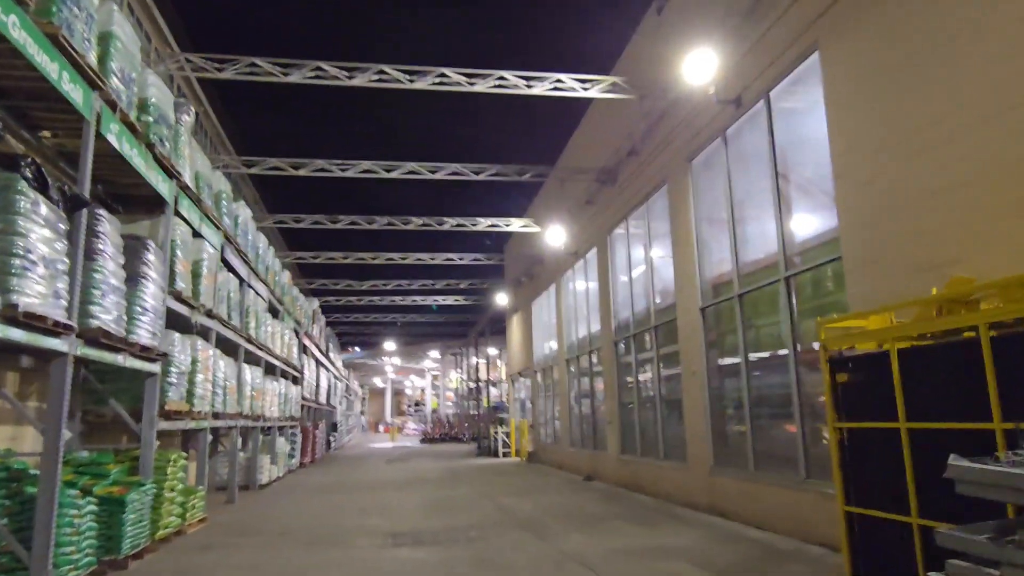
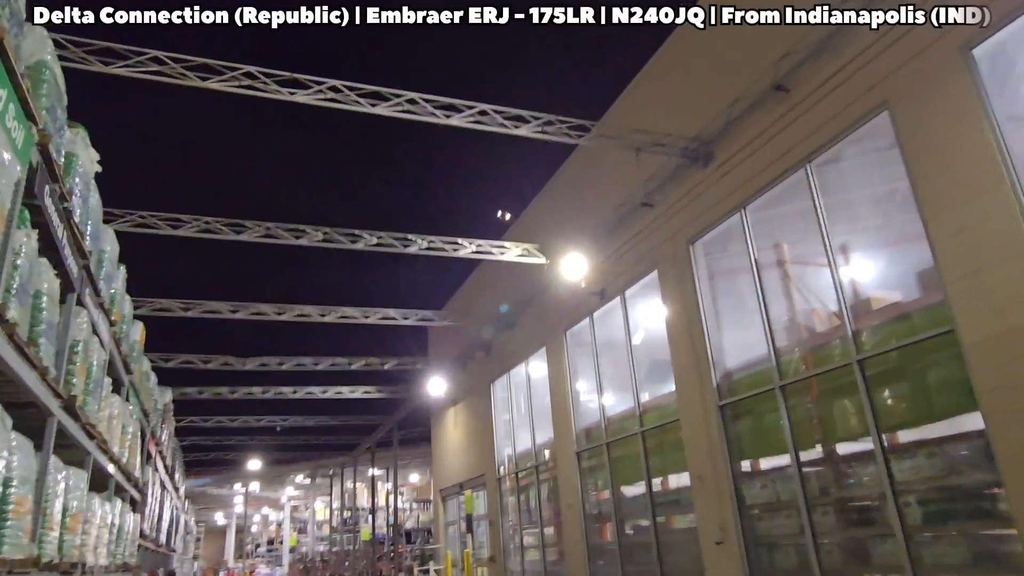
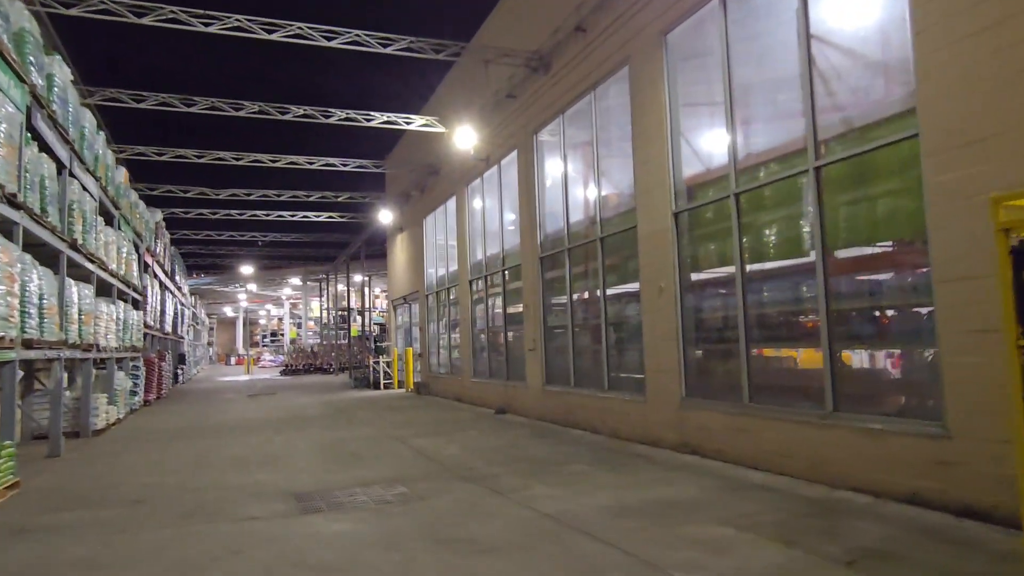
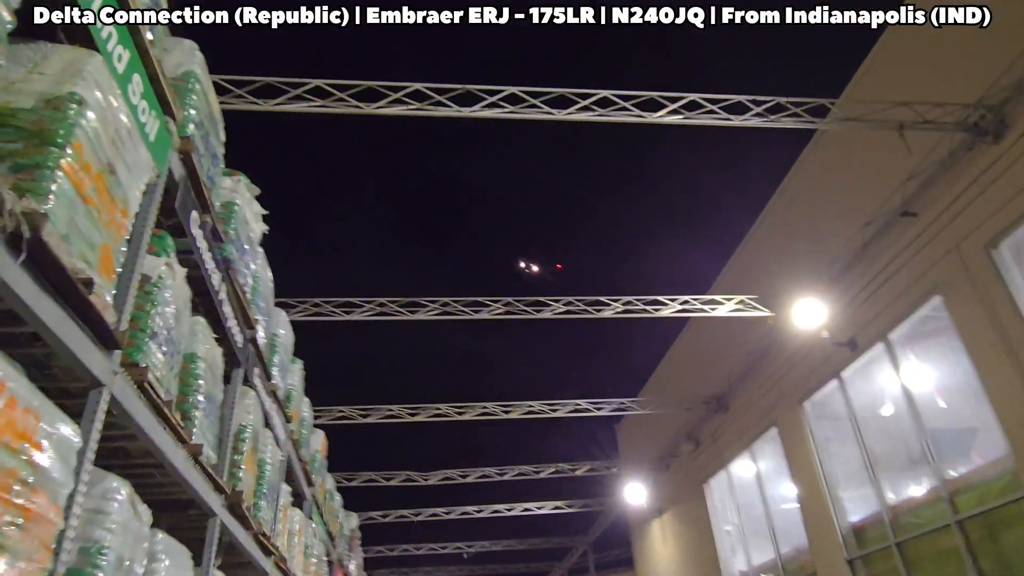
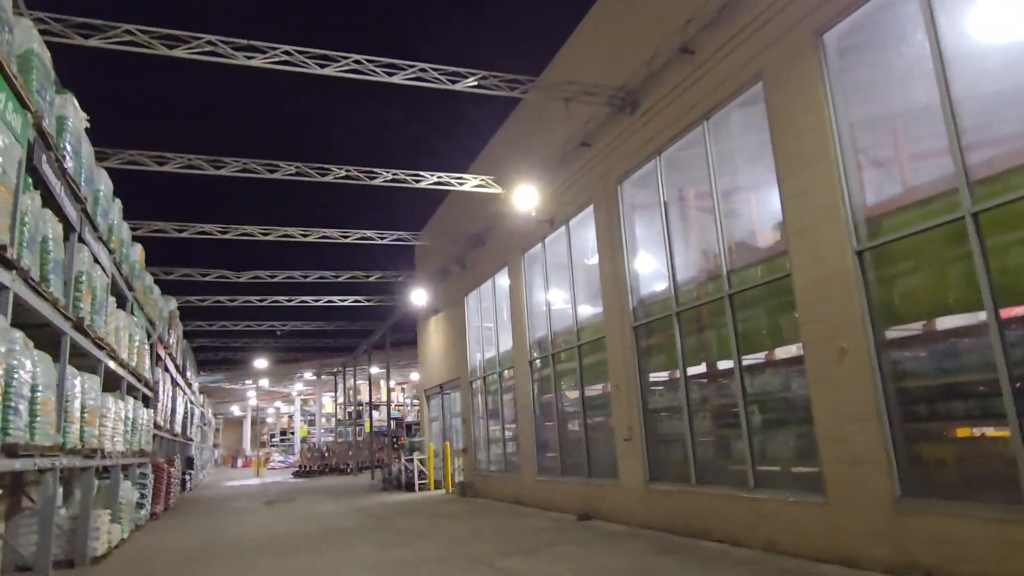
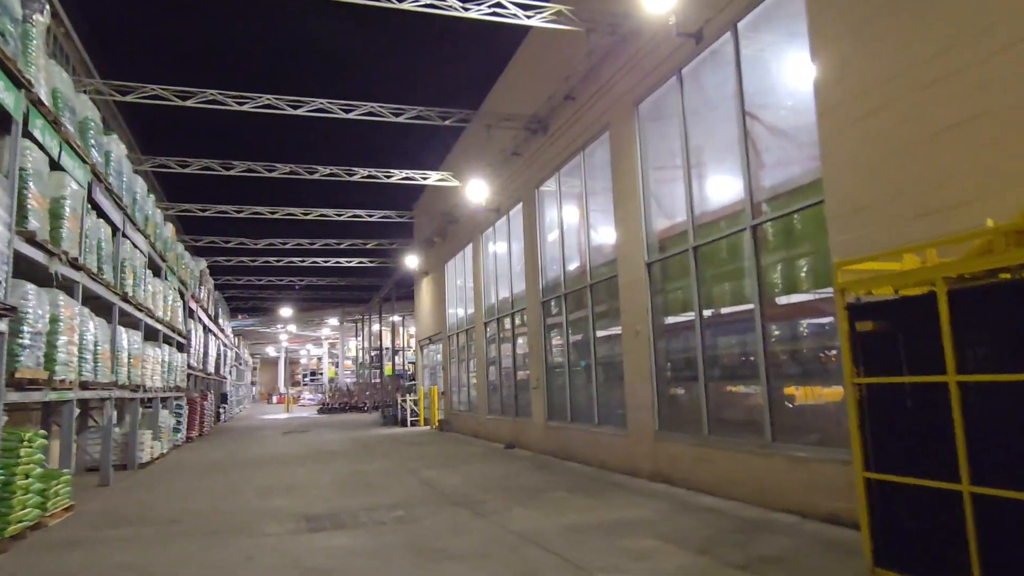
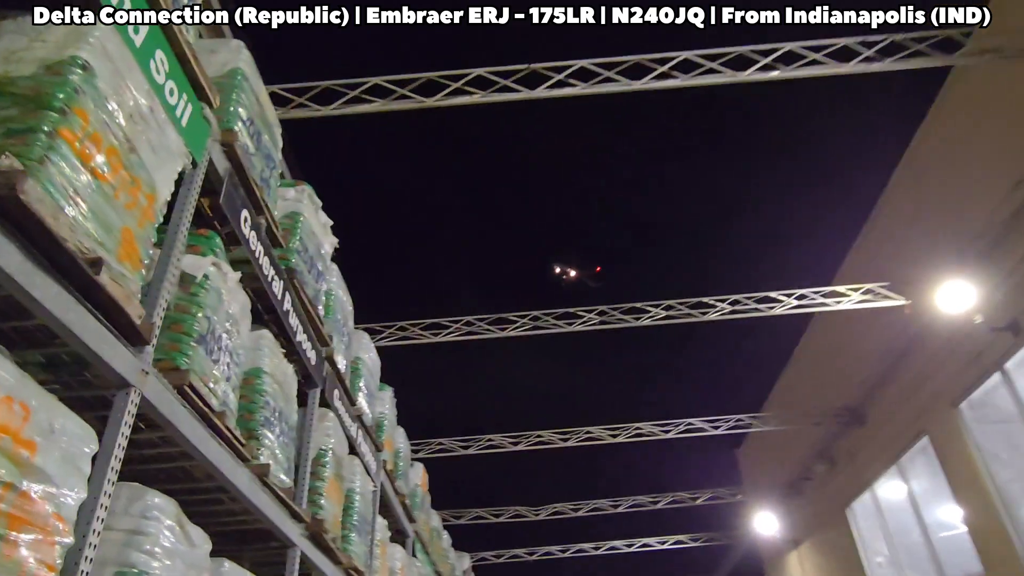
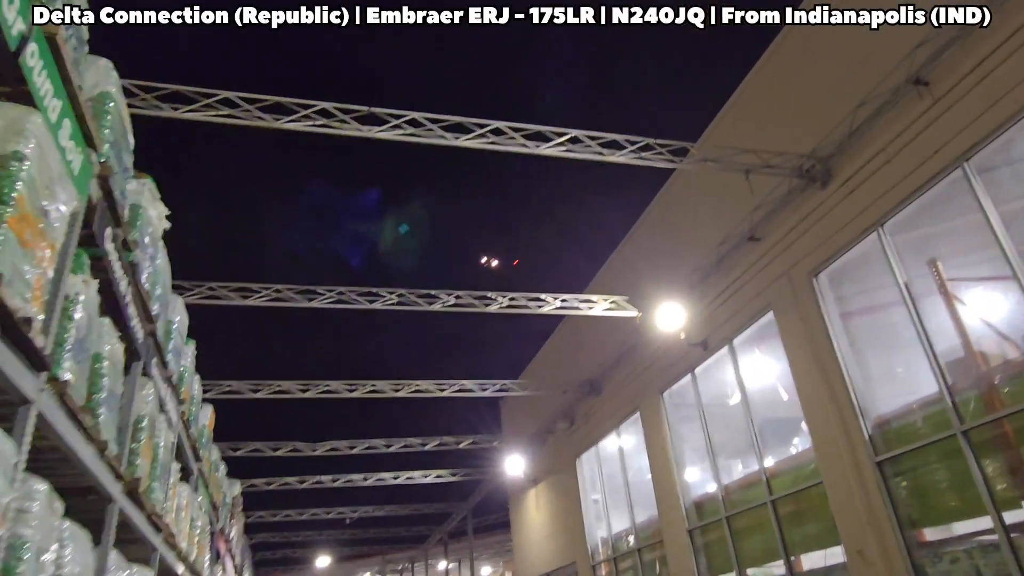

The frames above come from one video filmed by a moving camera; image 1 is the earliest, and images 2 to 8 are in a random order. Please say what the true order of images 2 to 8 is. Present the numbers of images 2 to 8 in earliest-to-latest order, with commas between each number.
6, 3, 5, 2, 8, 4, 7
